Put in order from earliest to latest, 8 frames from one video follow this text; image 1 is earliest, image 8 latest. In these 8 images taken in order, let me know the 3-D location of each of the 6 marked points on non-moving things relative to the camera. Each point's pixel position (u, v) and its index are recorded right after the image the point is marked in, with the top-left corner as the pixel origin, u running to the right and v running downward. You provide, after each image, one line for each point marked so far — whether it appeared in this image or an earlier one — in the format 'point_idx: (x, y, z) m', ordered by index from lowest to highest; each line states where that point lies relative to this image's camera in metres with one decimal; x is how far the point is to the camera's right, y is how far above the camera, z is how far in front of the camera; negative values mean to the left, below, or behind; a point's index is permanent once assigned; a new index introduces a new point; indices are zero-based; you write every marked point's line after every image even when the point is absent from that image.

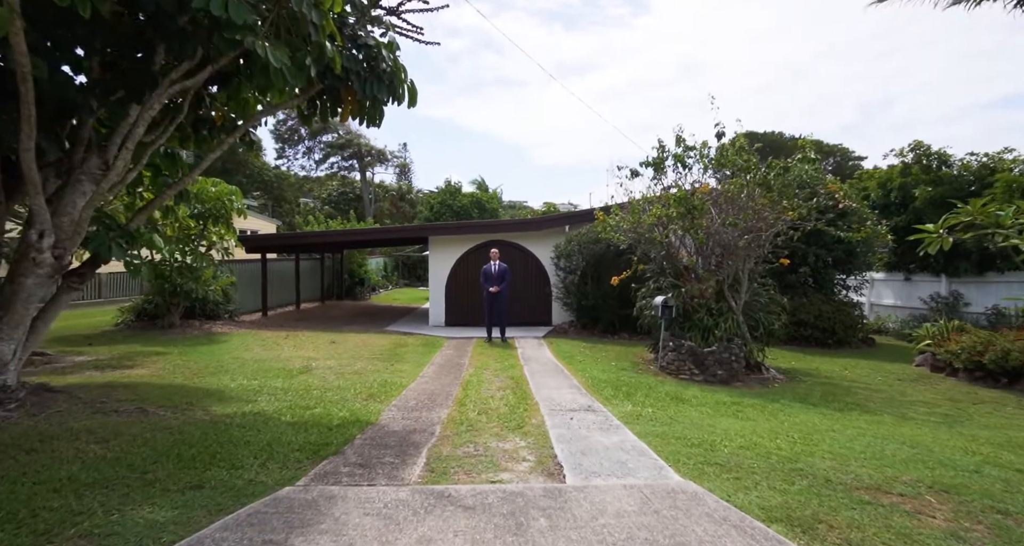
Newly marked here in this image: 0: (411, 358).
0: (-1.8, -1.6, +8.0) m
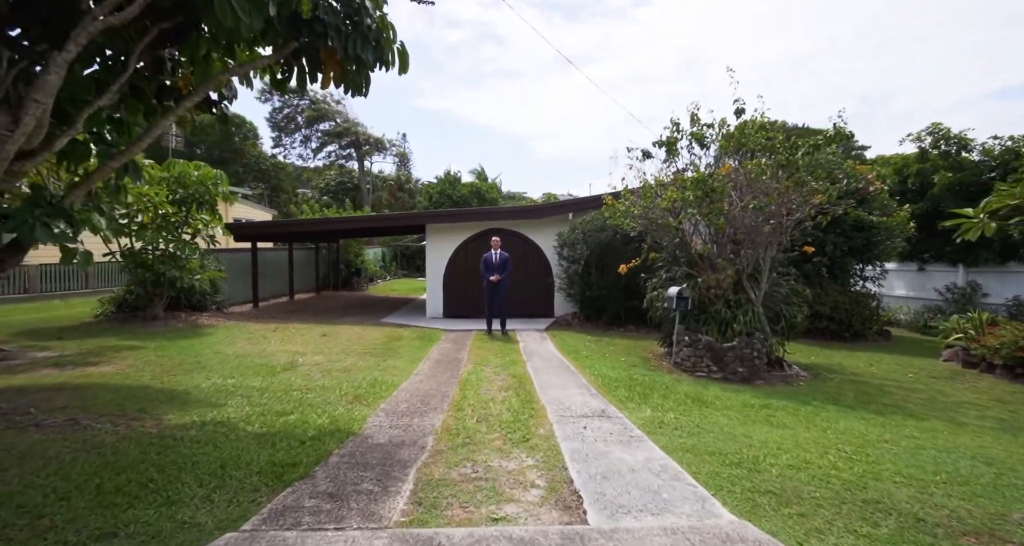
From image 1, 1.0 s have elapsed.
0: (-1.7, -1.4, +7.5) m
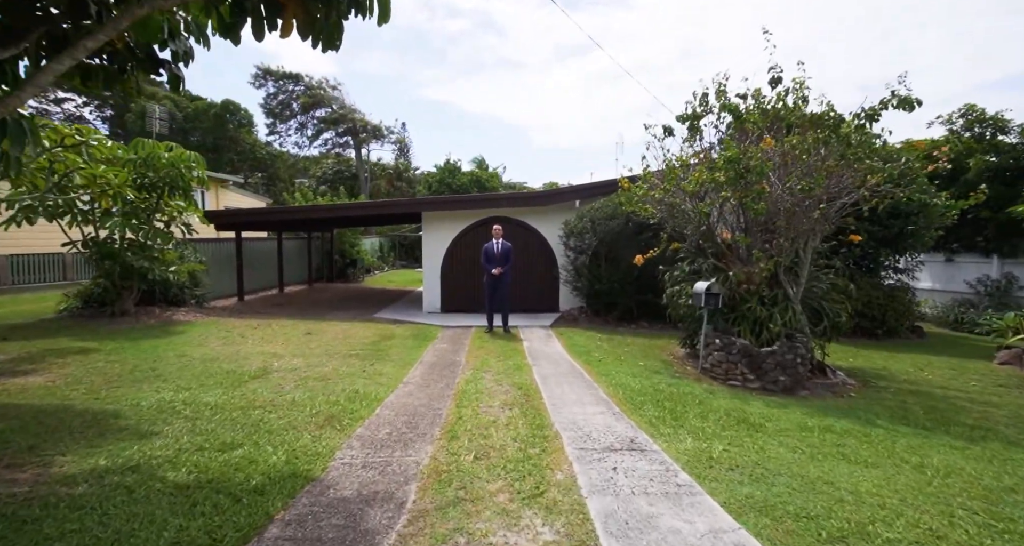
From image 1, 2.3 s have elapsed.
0: (-1.7, -1.3, +6.7) m
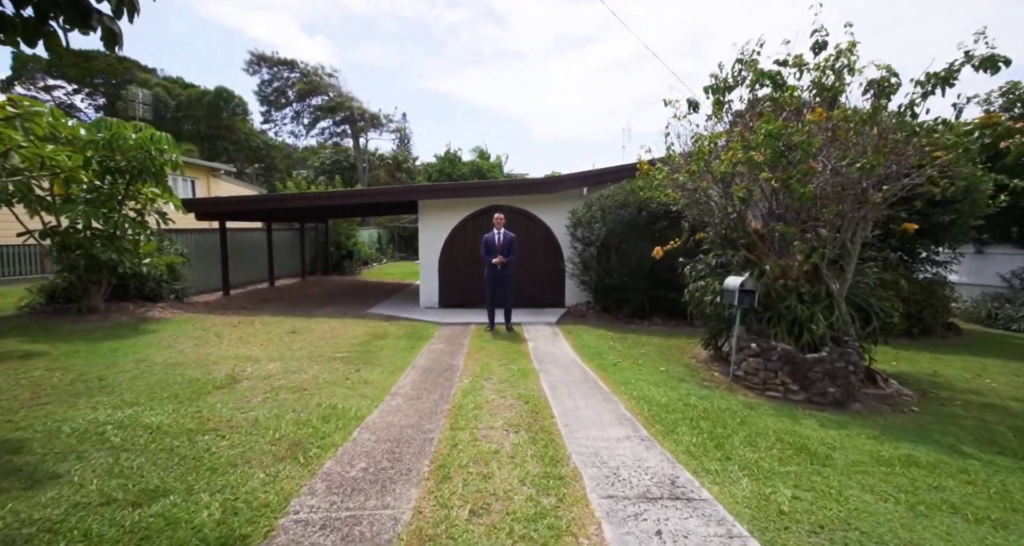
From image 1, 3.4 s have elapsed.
0: (-1.6, -1.2, +6.0) m
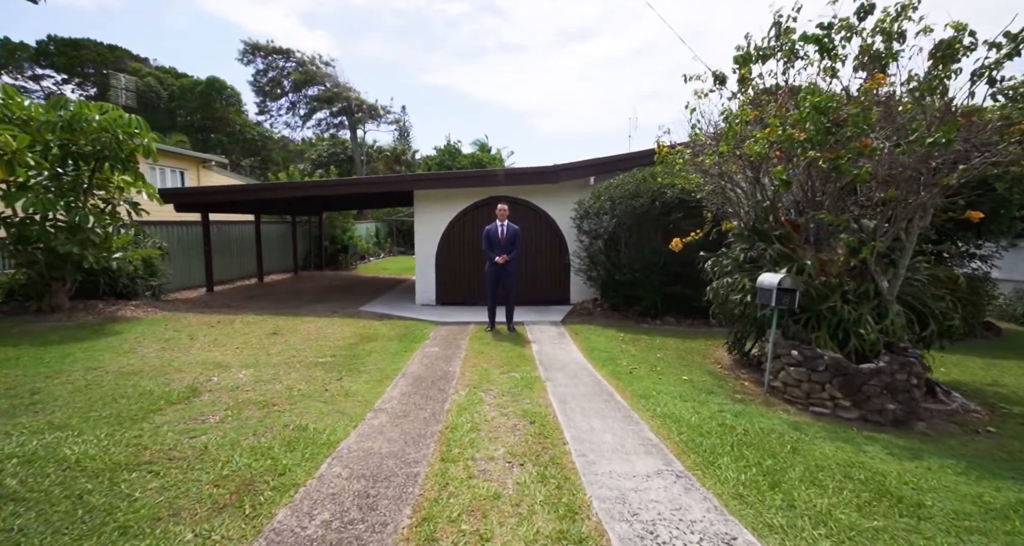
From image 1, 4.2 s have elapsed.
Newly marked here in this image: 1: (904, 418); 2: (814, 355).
0: (-1.6, -1.1, +5.3) m
1: (+3.2, -1.2, +3.7) m
2: (+2.7, -0.7, +4.0) m
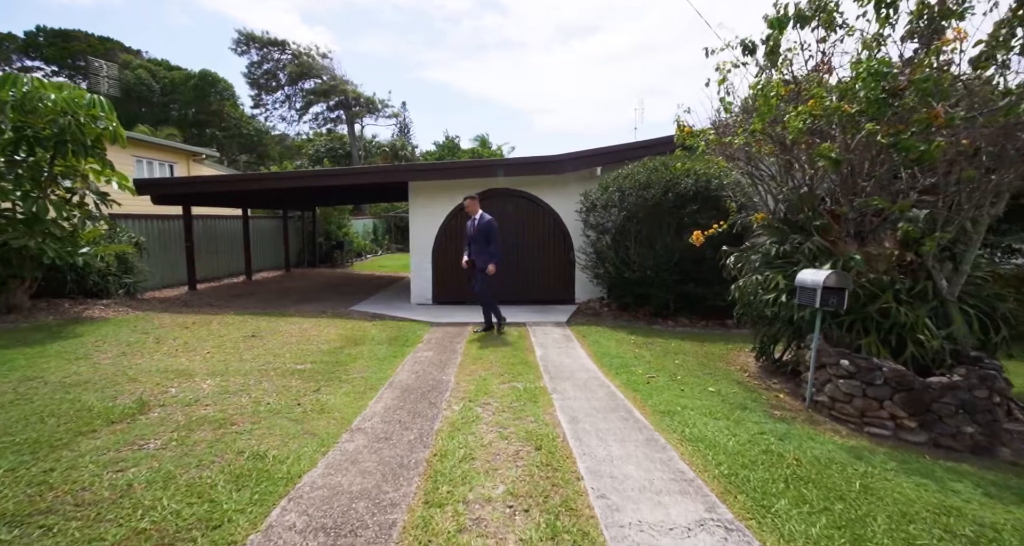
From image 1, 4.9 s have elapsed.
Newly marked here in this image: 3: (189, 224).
0: (-1.6, -1.1, +4.7) m
1: (+3.2, -1.2, +3.1) m
2: (+2.7, -0.7, +3.4) m
3: (-6.6, +1.0, +9.3) m
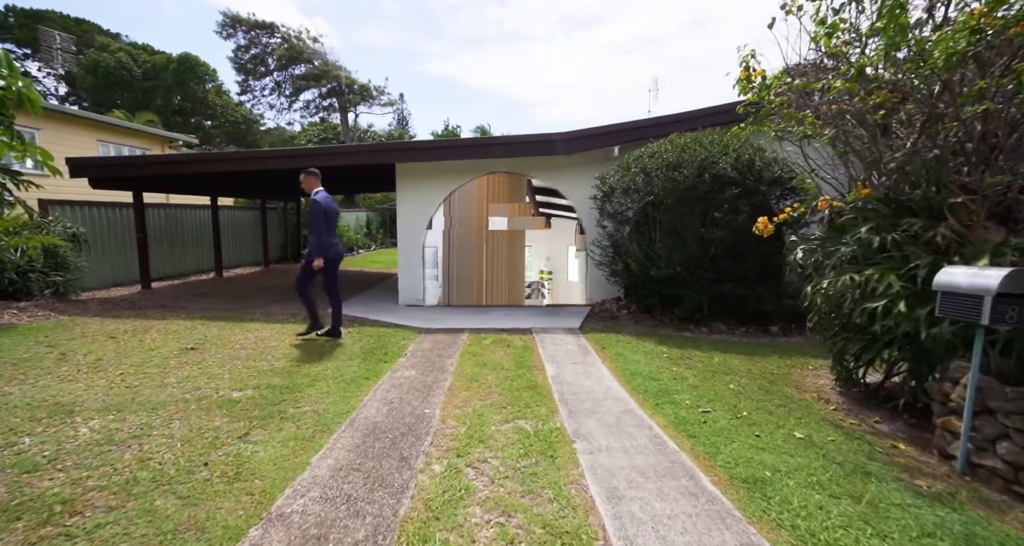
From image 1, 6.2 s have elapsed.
0: (-1.5, -1.1, +3.5) m
1: (+3.3, -1.2, +1.9) m
2: (+2.7, -0.7, +2.1) m
3: (-6.6, +1.1, +8.0) m
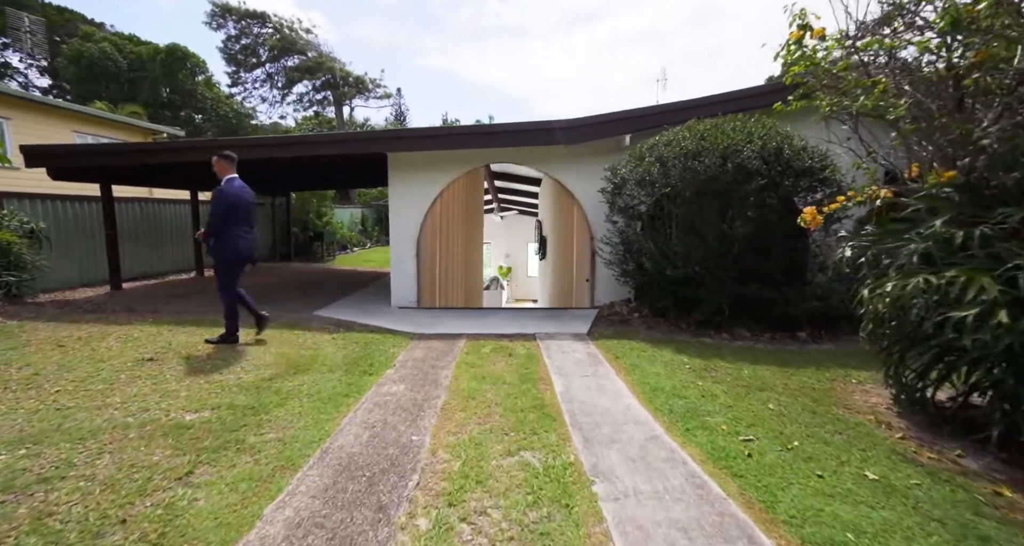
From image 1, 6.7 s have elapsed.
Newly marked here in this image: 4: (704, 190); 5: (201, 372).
0: (-1.5, -1.1, +2.9) m
1: (+3.3, -1.2, +1.3) m
2: (+2.7, -0.7, +1.5) m
3: (-6.6, +1.1, +7.4) m
4: (+2.4, +1.0, +5.5) m
5: (-2.8, -0.9, +4.1) m
